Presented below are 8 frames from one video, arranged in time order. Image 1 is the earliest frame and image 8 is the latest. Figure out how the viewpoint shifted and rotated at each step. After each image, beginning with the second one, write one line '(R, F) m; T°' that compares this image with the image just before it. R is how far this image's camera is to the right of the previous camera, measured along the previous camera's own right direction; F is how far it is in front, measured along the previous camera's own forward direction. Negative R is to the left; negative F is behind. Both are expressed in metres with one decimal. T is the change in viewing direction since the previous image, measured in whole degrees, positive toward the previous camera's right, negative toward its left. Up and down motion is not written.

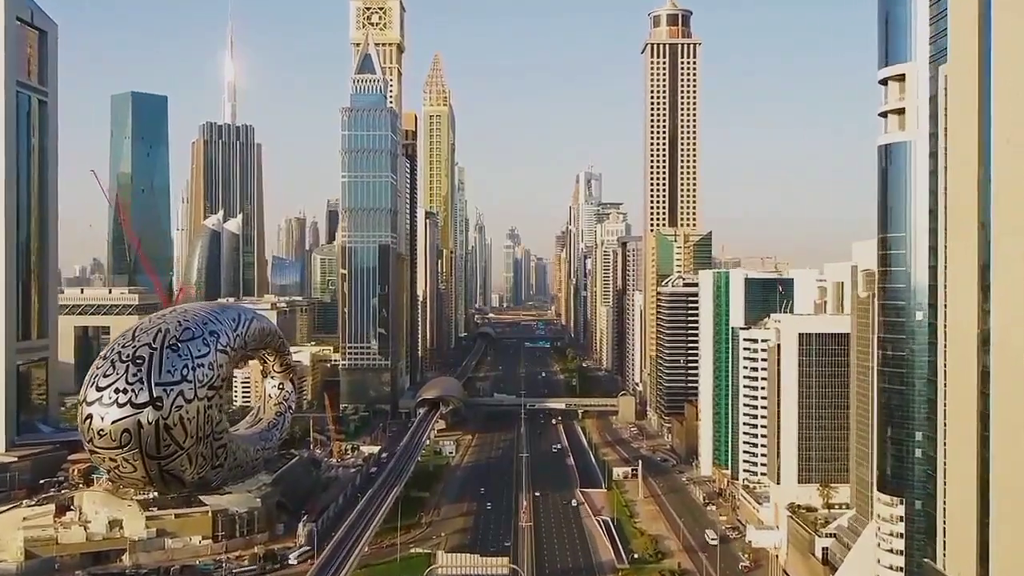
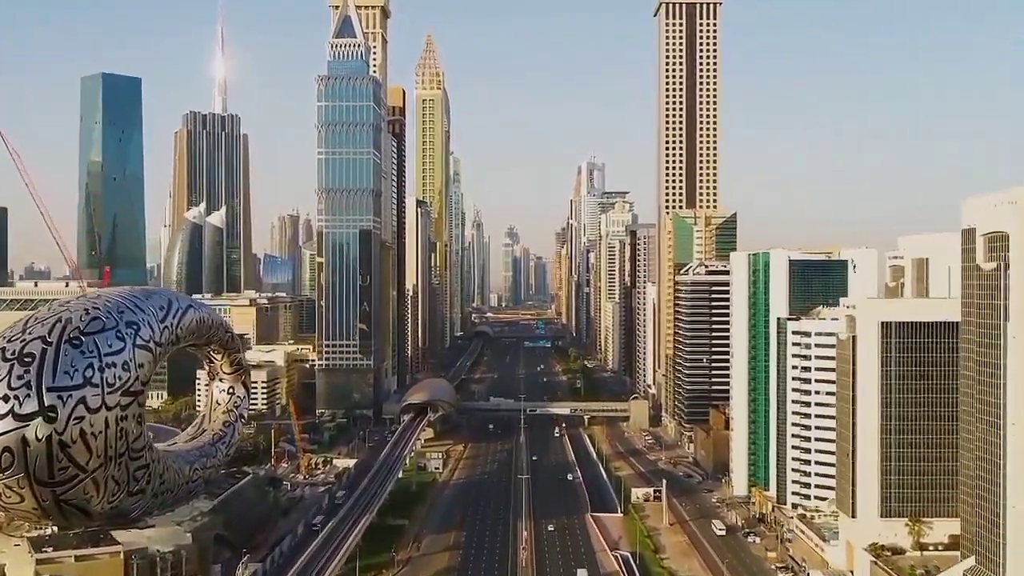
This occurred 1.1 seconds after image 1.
(+0.1, +12.5) m; 0°
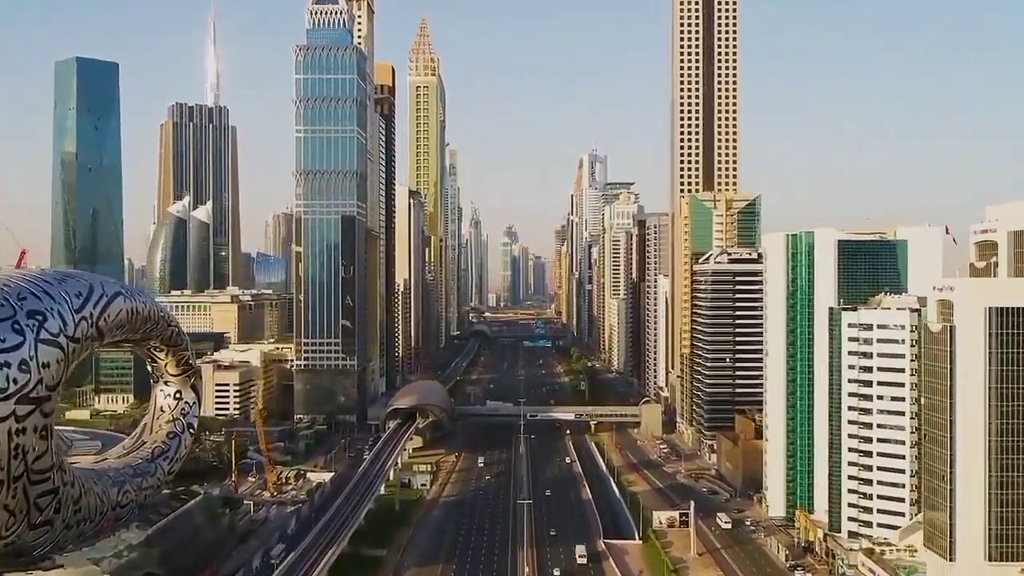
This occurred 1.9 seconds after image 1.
(0.0, +9.5) m; 0°
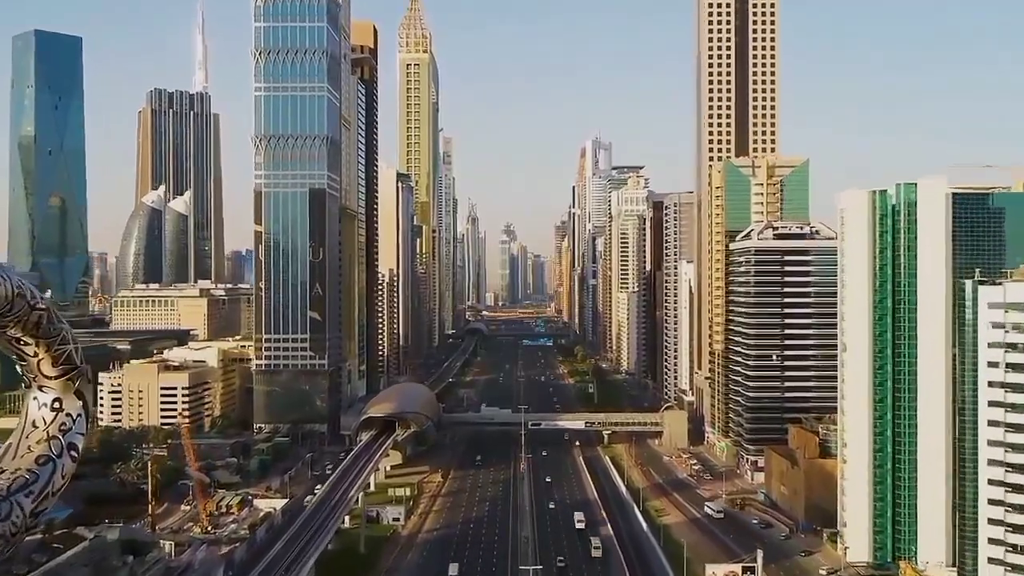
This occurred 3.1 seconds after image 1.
(0.0, +13.7) m; 0°
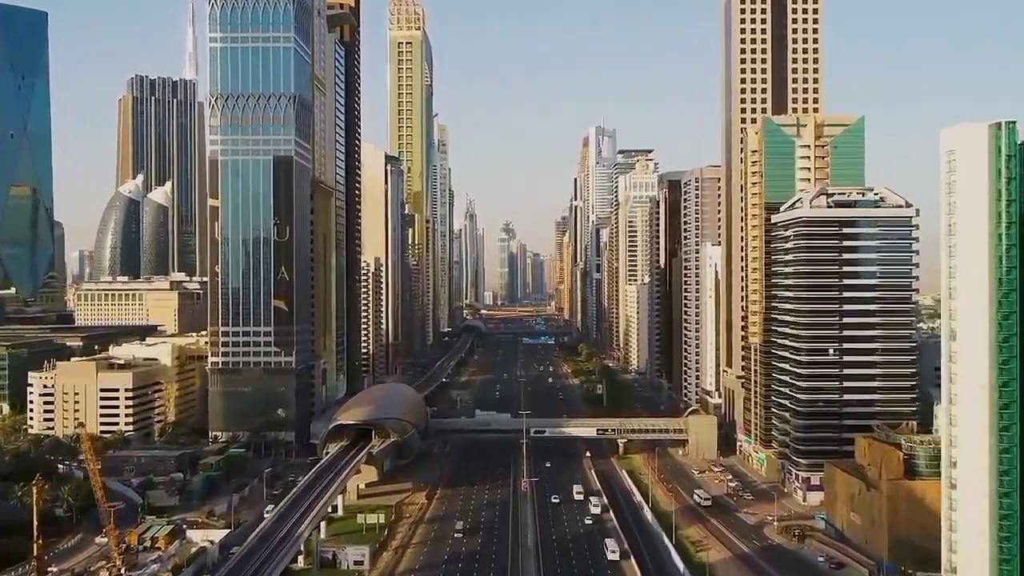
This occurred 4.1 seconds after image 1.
(0.0, +11.0) m; 0°
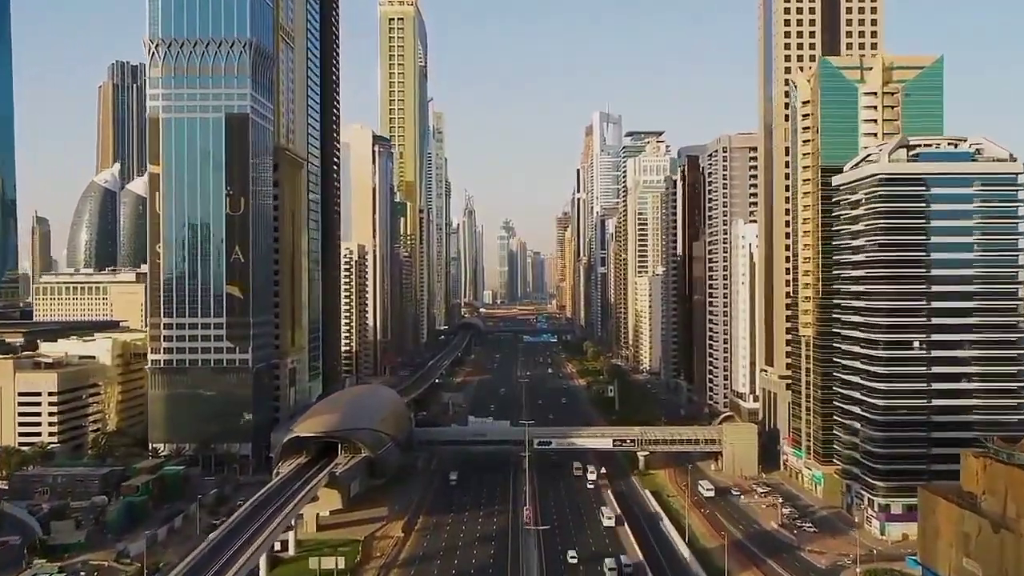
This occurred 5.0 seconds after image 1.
(0.0, +10.7) m; 0°
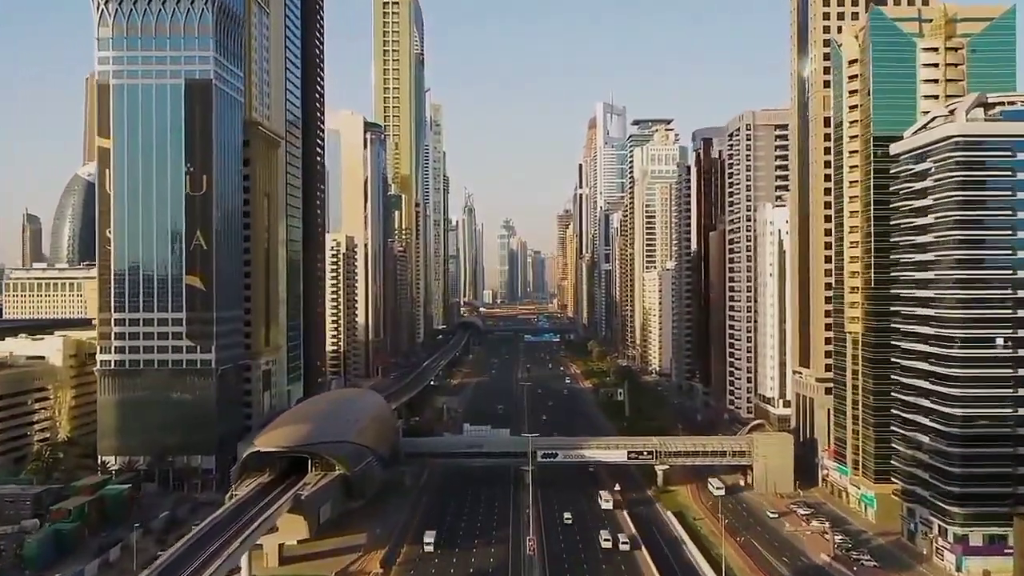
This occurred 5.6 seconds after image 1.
(0.0, +6.7) m; 0°
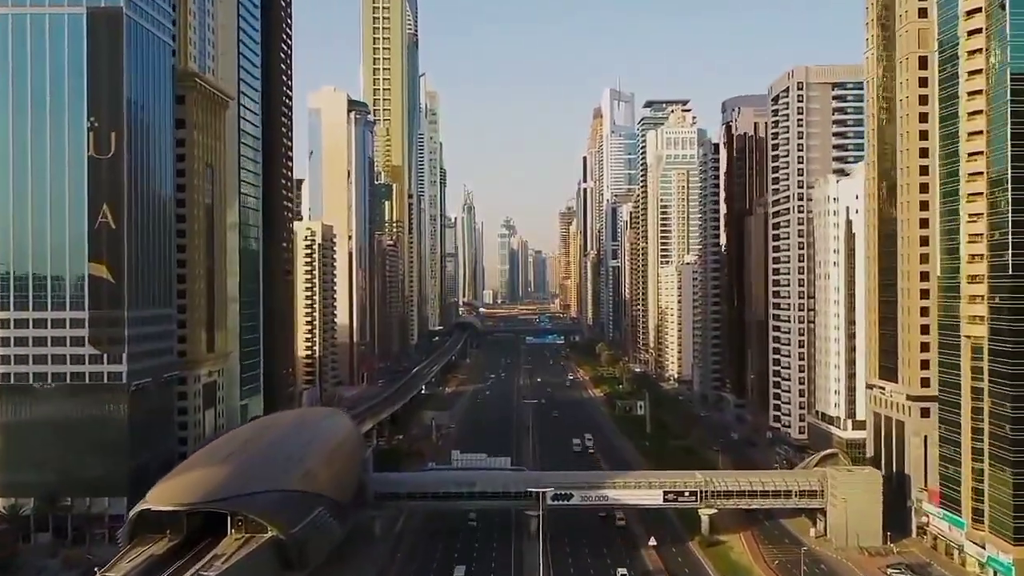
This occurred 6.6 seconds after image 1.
(0.0, +11.0) m; 0°
